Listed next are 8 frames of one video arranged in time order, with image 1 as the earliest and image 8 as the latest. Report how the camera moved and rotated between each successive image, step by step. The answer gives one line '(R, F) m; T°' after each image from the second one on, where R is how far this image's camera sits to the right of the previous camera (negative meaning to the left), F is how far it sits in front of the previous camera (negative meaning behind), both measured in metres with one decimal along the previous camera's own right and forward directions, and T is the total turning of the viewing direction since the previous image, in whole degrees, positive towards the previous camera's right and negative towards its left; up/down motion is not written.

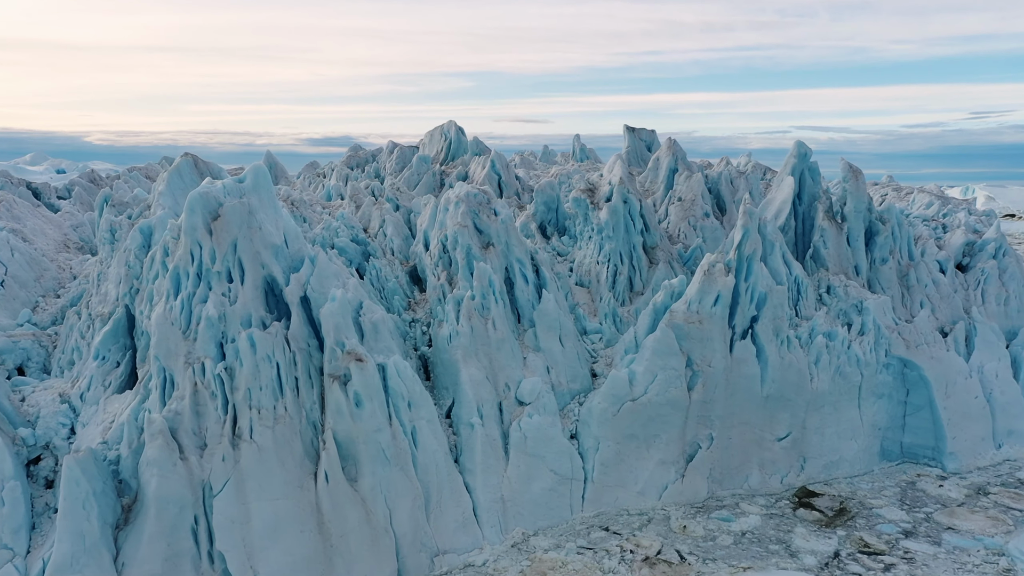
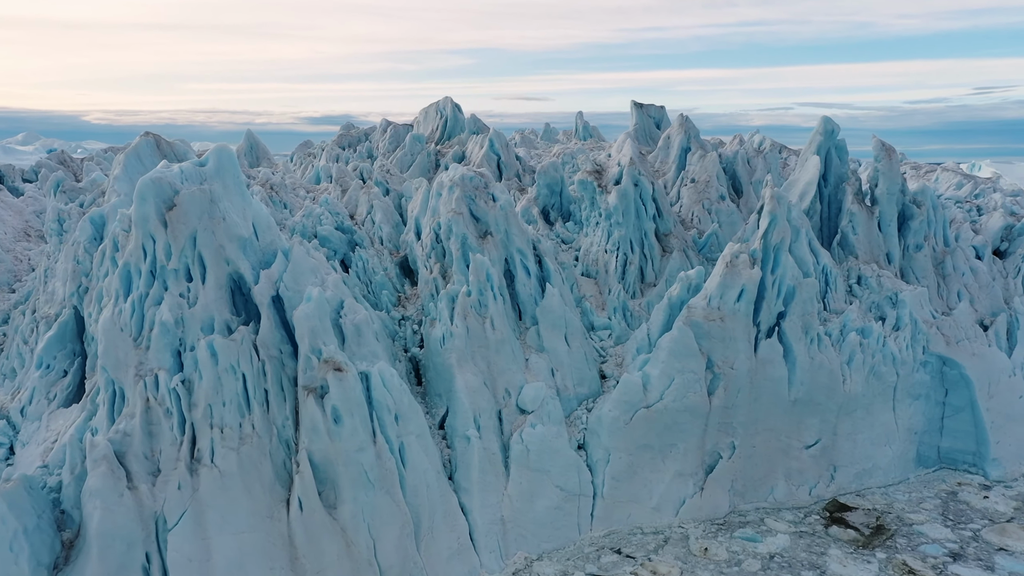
(0.0, +1.8) m; 0°
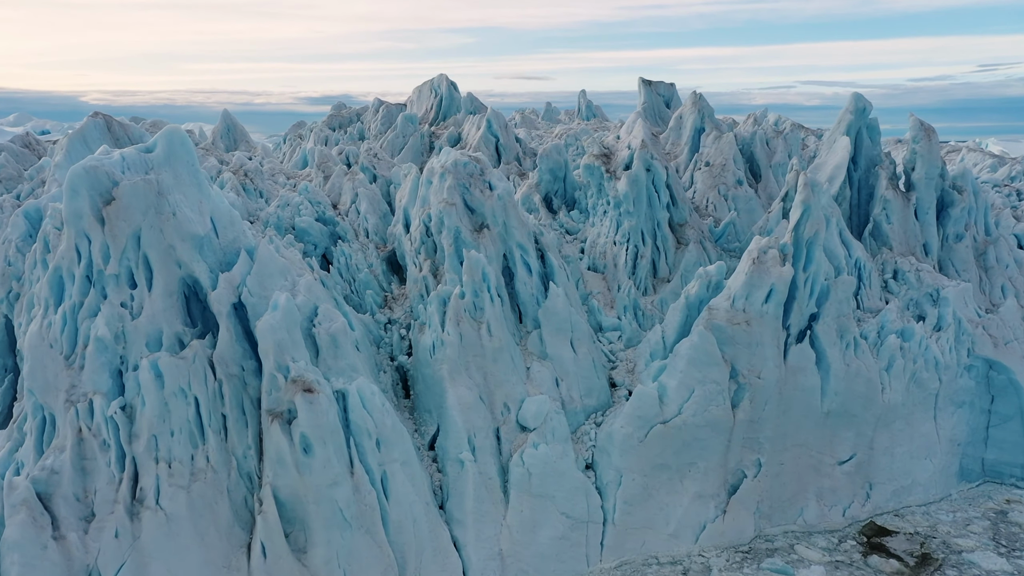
(0.0, +1.8) m; 0°
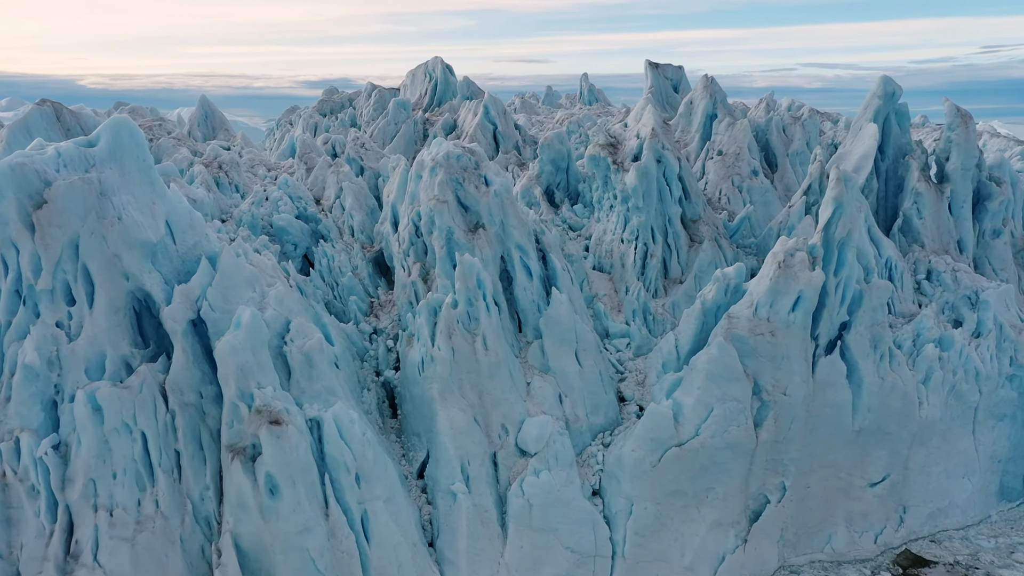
(0.0, +1.4) m; 0°
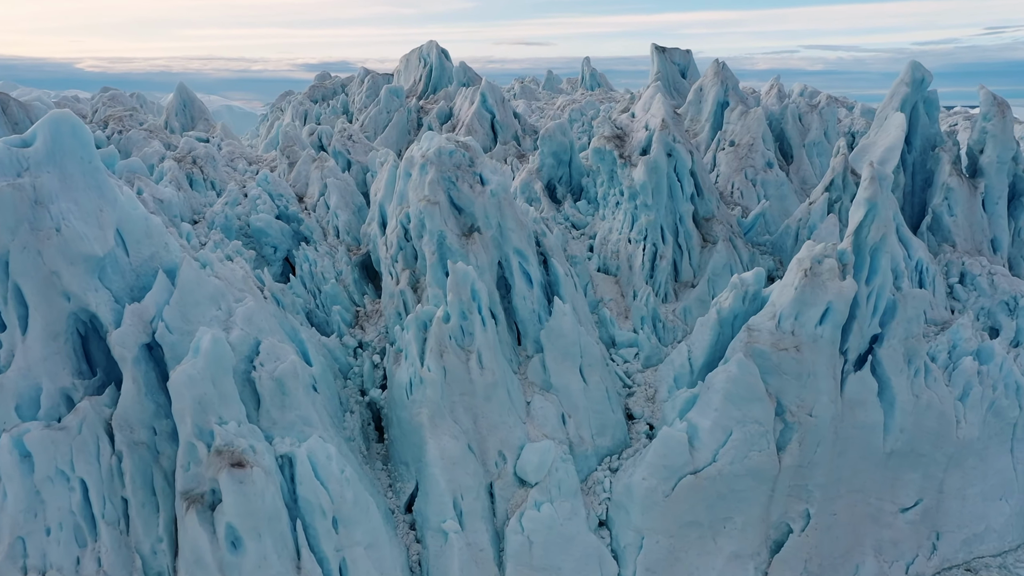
(0.0, +1.2) m; 0°
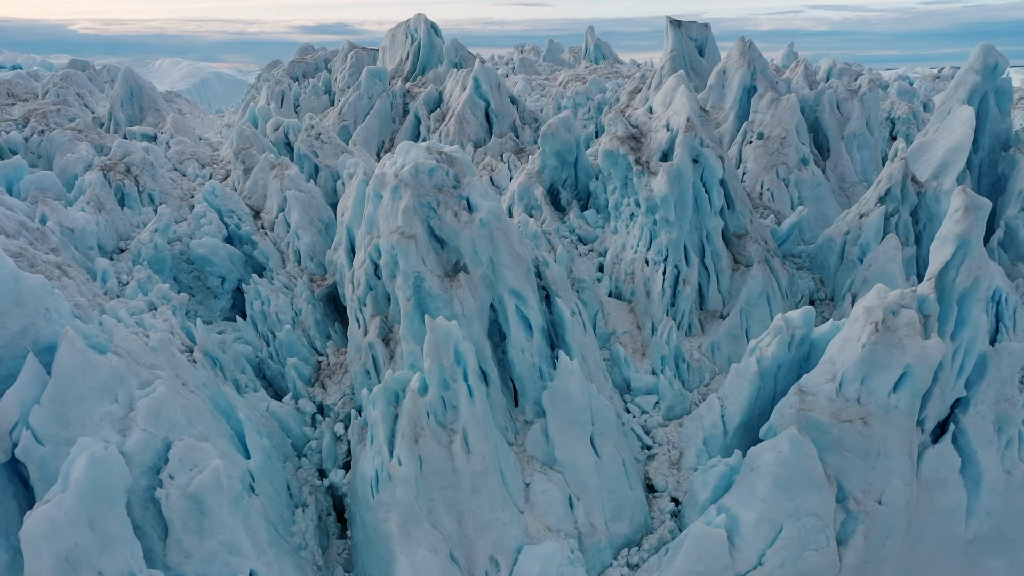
(+0.1, +2.3) m; 0°
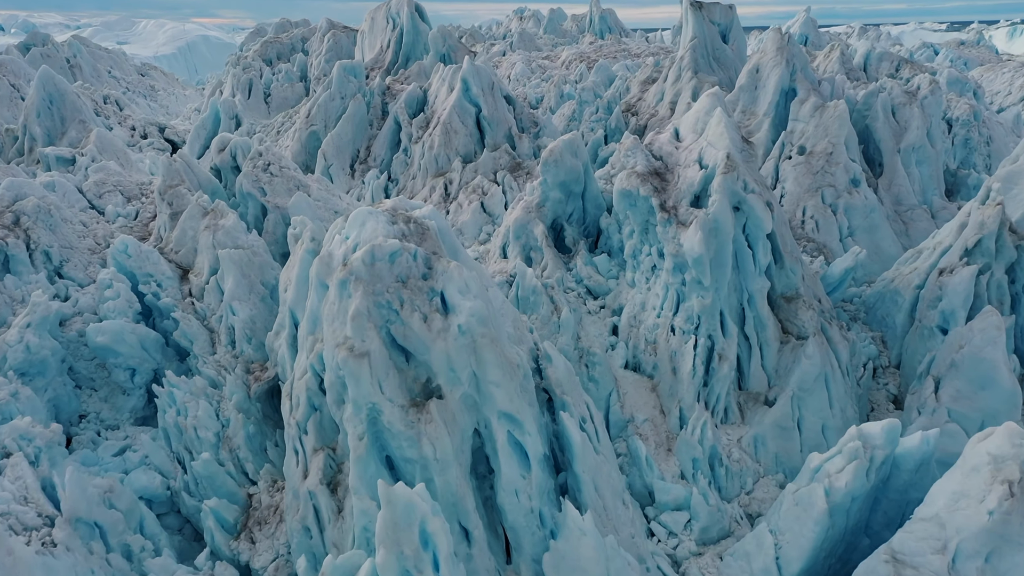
(+0.1, +2.6) m; 0°
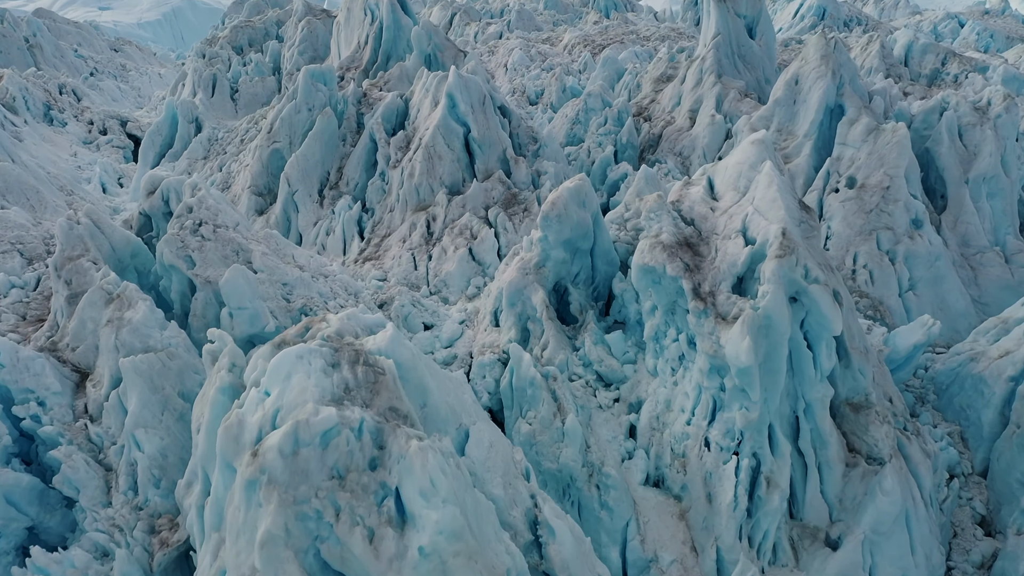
(+0.1, +2.2) m; 0°
